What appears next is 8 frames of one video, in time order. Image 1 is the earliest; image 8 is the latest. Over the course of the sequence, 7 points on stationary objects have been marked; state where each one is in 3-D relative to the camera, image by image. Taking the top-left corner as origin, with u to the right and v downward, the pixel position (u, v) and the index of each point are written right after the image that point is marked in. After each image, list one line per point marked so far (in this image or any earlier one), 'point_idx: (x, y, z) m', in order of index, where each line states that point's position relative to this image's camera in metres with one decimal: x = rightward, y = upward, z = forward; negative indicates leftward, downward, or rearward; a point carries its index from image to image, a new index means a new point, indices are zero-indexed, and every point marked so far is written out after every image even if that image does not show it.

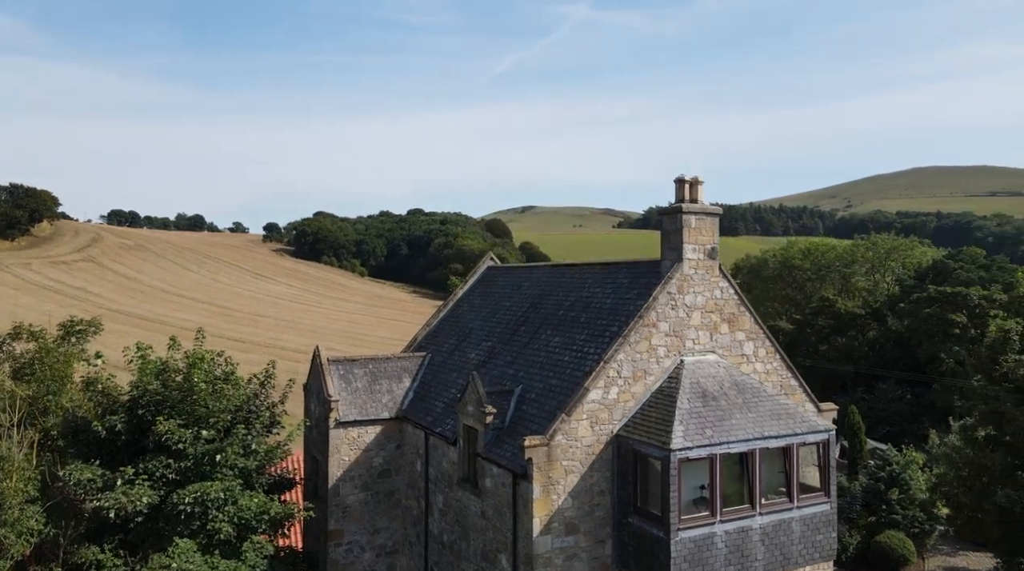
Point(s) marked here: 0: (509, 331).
0: (0.0, -1.0, +19.1) m
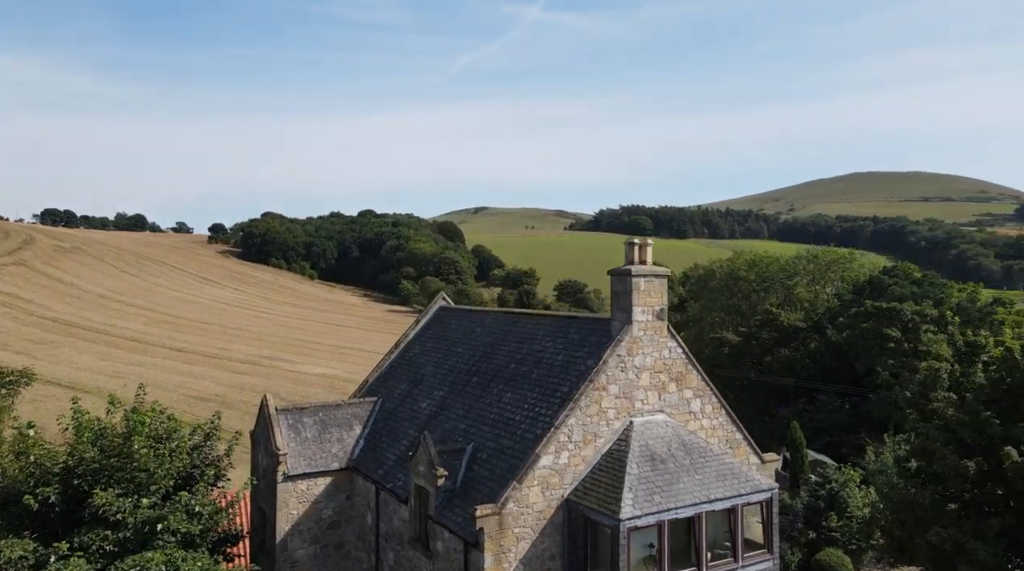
0: (-1.1, -2.2, +19.2) m
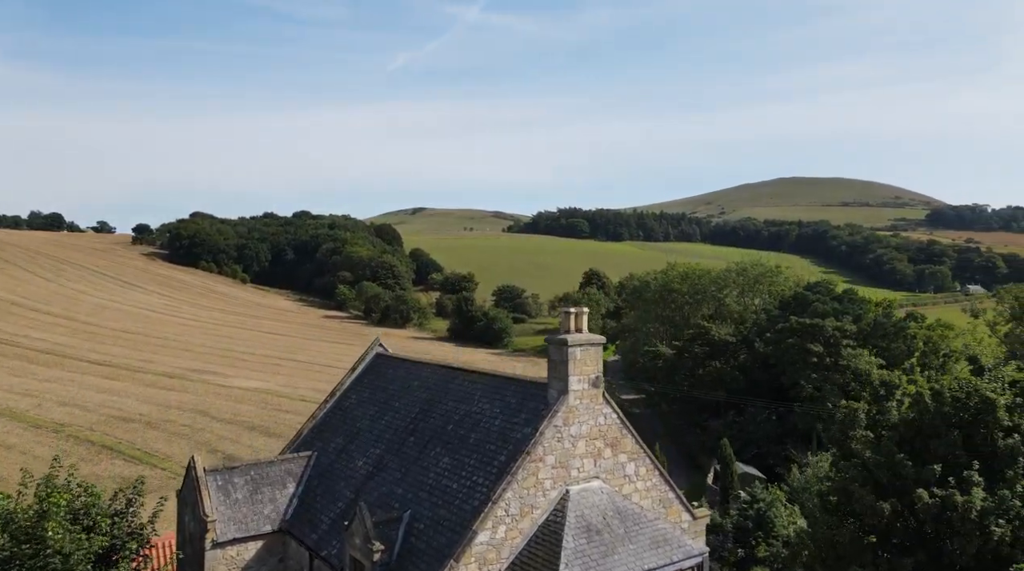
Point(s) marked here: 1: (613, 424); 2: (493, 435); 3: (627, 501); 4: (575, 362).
0: (-2.6, -3.5, +19.0) m
1: (+2.1, -2.9, +17.5) m
2: (-0.4, -3.1, +17.6) m
3: (+2.4, -4.4, +17.5) m
4: (+1.3, -1.5, +17.0) m
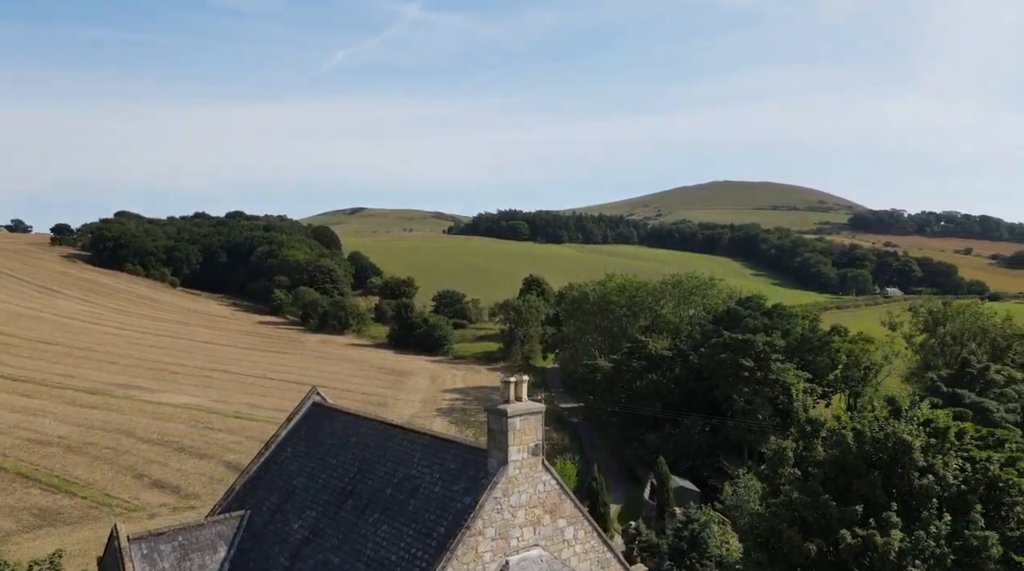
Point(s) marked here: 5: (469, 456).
0: (-3.9, -4.8, +18.7) m
1: (+0.8, -4.2, +17.6) m
2: (-1.6, -4.4, +17.4) m
3: (+1.1, -5.8, +17.5) m
4: (+0.1, -2.9, +16.9) m
5: (-0.9, -3.6, +17.7) m
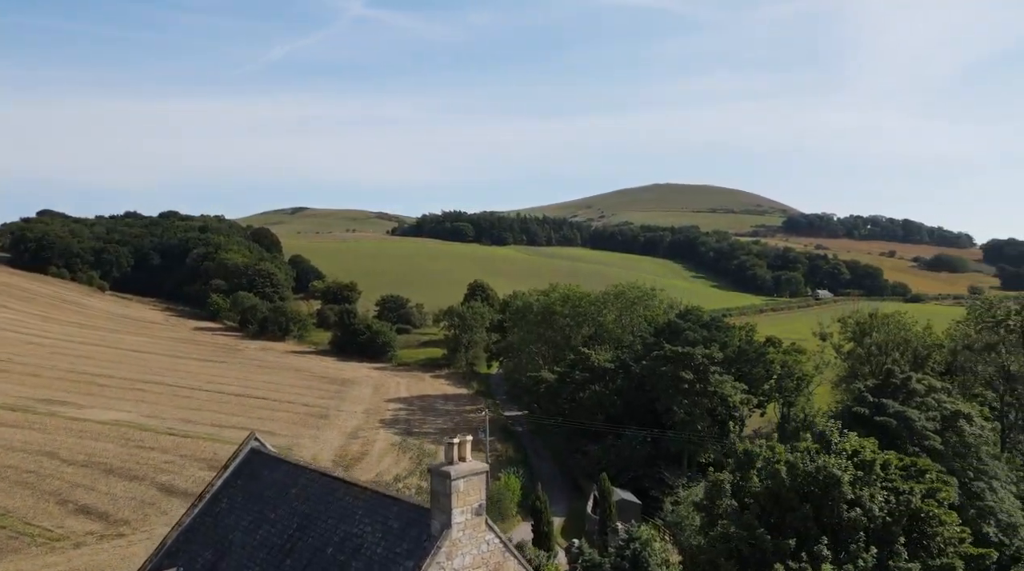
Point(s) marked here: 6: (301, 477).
0: (-5.1, -5.9, +18.3) m
1: (-0.3, -5.4, +17.4) m
2: (-2.8, -5.6, +17.1) m
3: (0.0, -7.0, +17.4) m
4: (-1.1, -4.1, +16.7) m
5: (-2.1, -4.7, +17.4) m
6: (-4.9, -4.5, +19.7) m
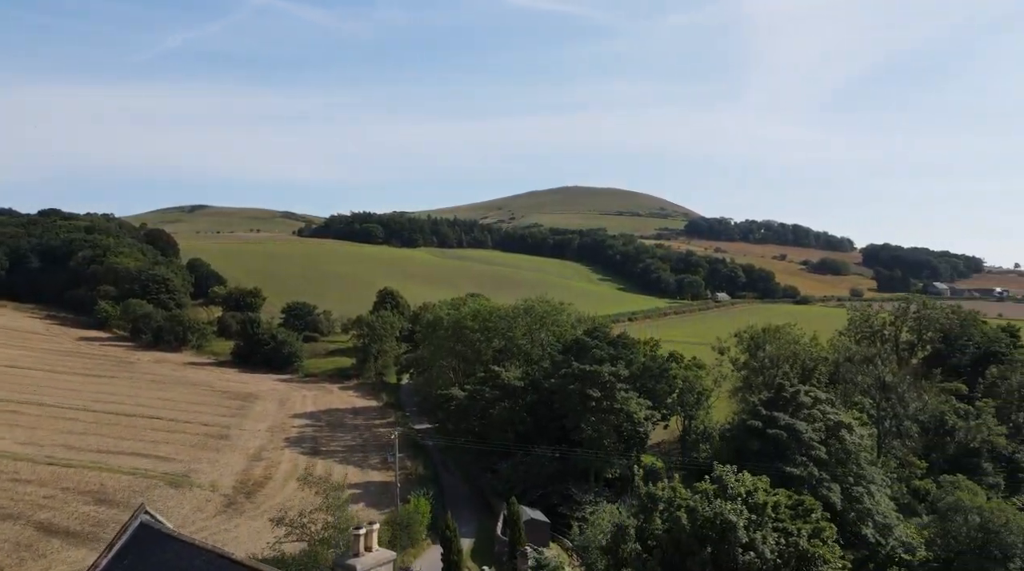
0: (-6.6, -7.4, +16.6) m
1: (-1.7, -6.9, +16.3) m
2: (-4.1, -7.1, +15.7) m
3: (-1.5, -8.5, +16.4) m
4: (-2.3, -5.6, +15.5) m
5: (-3.4, -6.2, +16.1) m
6: (-6.5, -5.9, +18.0) m
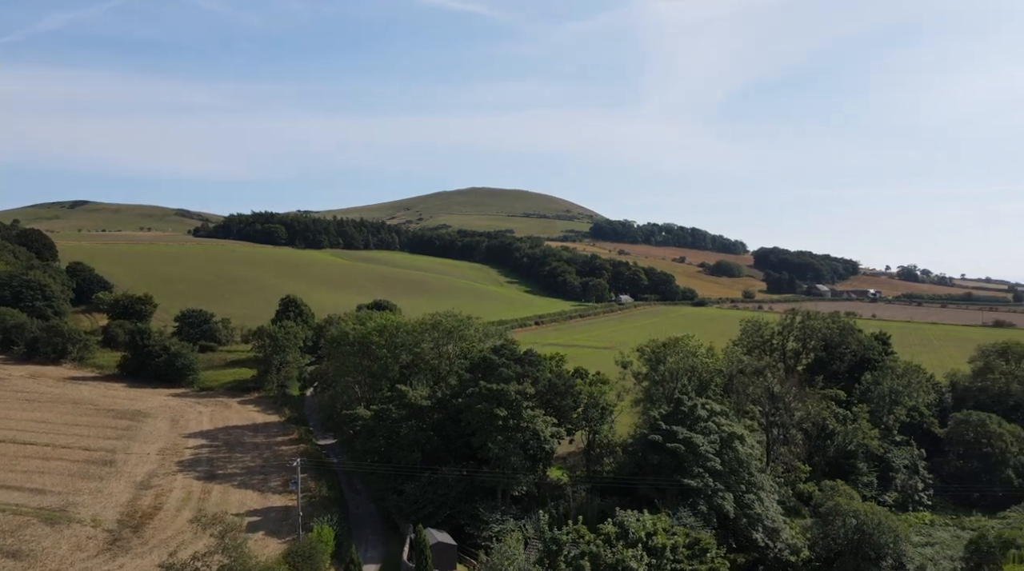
0: (-7.5, -8.9, +14.3) m
1: (-2.6, -8.6, +14.6) m
2: (-5.0, -8.8, +13.7) m
3: (-2.4, -10.2, +14.8) m
4: (-3.1, -7.3, +13.7) m
5: (-4.3, -7.9, +14.2) m
6: (-7.5, -7.4, +15.7) m
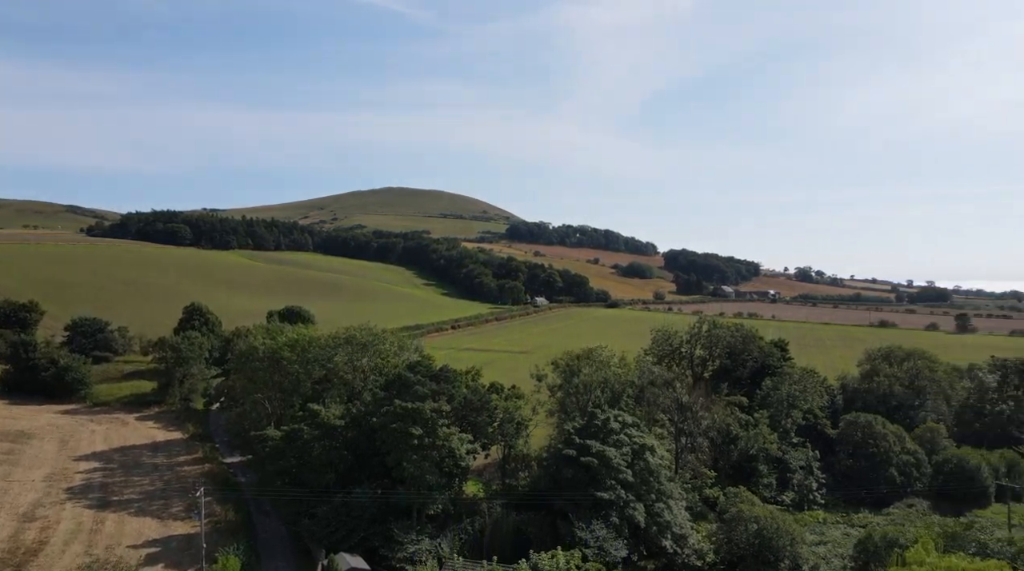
0: (-8.2, -10.2, +11.9) m
1: (-3.3, -10.1, +12.7) m
2: (-5.6, -10.1, +11.6) m
3: (-3.2, -11.7, +12.9) m
4: (-3.7, -8.8, +11.8) m
5: (-4.9, -9.3, +12.1) m
6: (-8.3, -8.7, +13.3) m
